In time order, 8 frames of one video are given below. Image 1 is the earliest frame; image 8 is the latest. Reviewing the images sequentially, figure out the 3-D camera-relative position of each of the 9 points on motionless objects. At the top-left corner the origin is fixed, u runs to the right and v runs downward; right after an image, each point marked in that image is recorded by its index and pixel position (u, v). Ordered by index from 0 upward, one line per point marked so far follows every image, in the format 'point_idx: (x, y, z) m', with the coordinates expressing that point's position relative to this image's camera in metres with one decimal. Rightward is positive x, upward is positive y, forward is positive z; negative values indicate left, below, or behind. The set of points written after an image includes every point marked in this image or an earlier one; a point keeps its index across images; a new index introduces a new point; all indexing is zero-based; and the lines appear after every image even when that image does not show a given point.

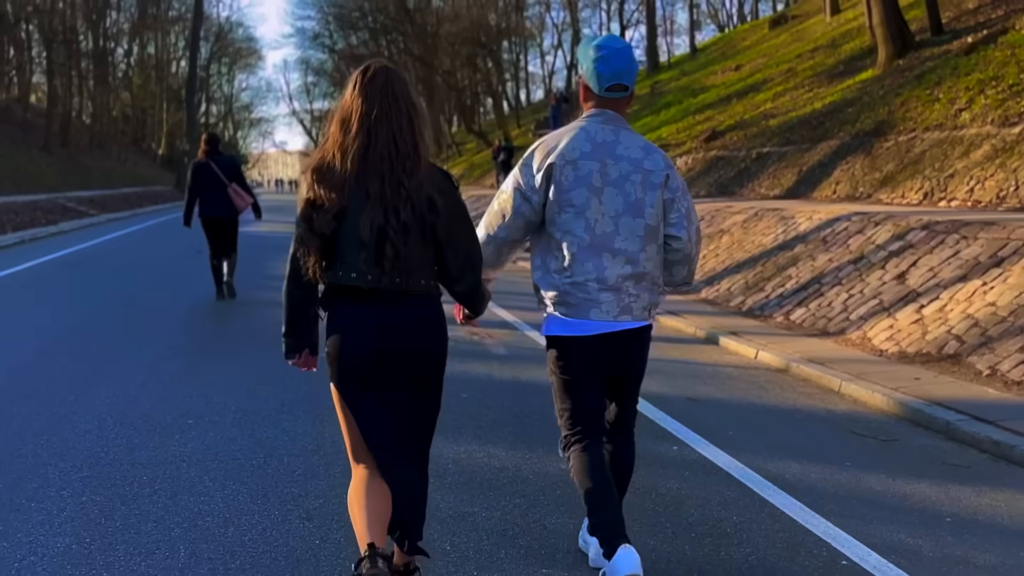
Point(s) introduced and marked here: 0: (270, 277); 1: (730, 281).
0: (-3.6, +0.2, +14.5) m
1: (+2.7, +0.1, +11.8) m
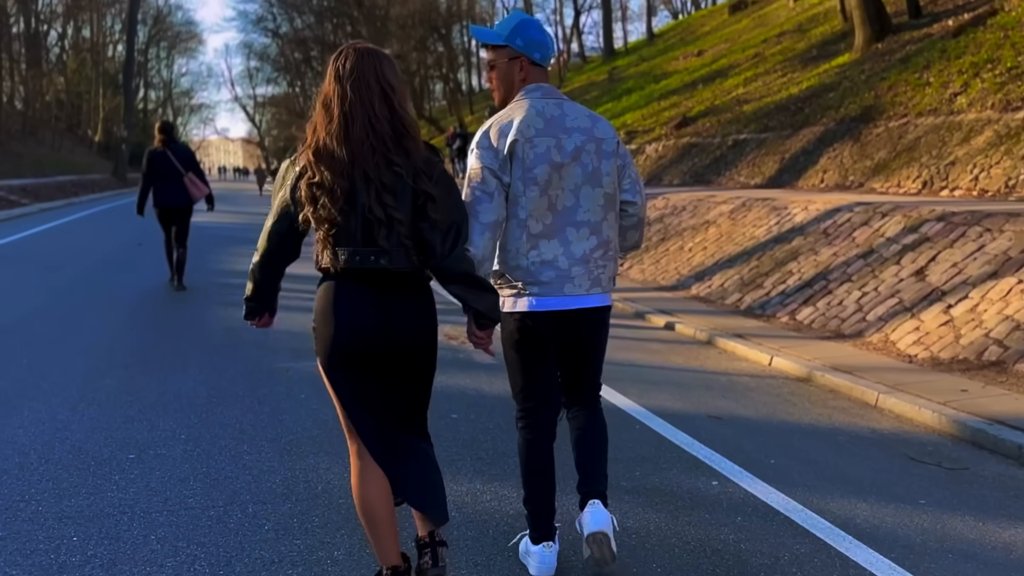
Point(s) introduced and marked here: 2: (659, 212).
0: (-4.0, +0.2, +13.4) m
1: (+2.4, +0.1, +11.1) m
2: (+2.3, +1.2, +15.4) m
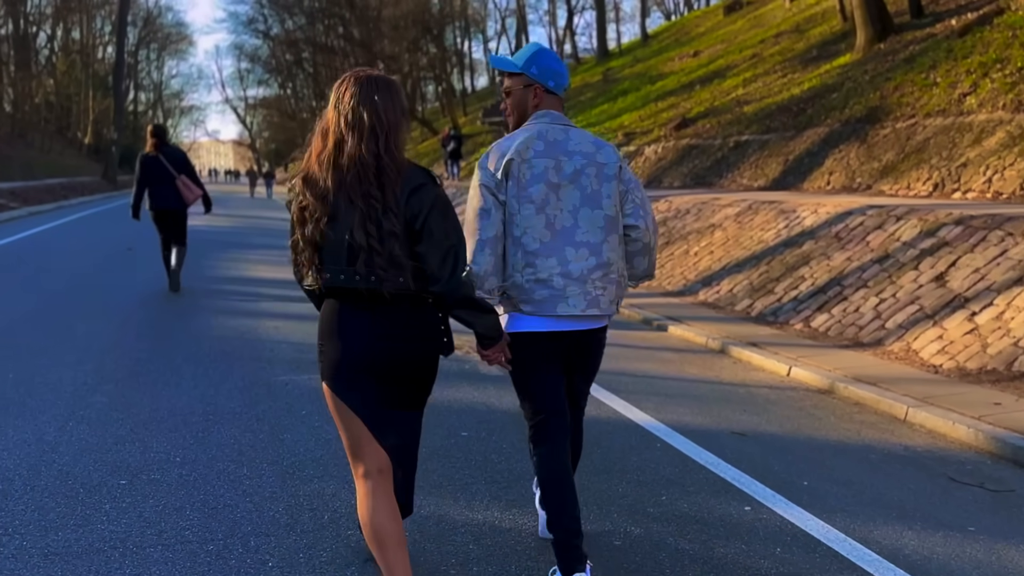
0: (-4.0, +0.2, +13.1) m
1: (+2.4, +0.1, +10.8) m
2: (+2.3, +1.1, +15.1) m
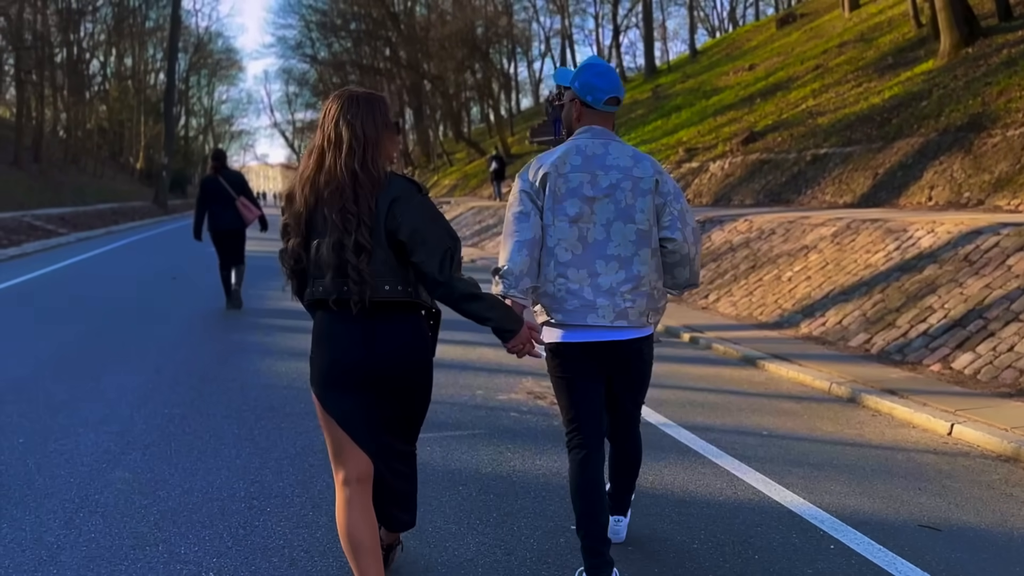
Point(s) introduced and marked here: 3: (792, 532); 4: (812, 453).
0: (-3.1, -0.3, +12.1) m
1: (+3.2, -0.2, +9.5) m
2: (+3.3, +0.7, +13.8) m
3: (+1.2, -1.0, +4.1) m
4: (+1.7, -0.9, +5.4) m
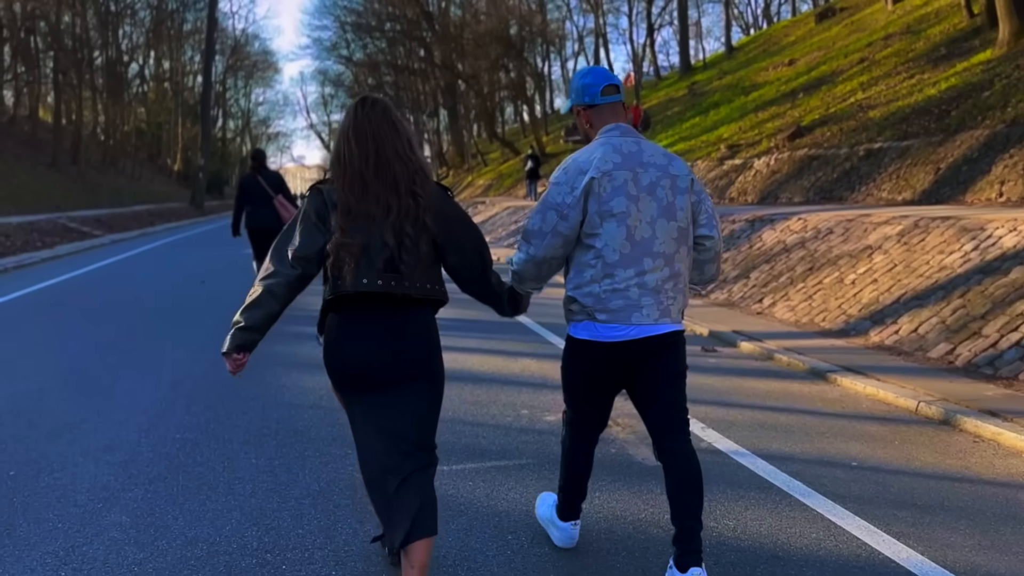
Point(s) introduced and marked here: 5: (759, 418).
0: (-2.6, -0.3, +11.5) m
1: (+3.6, -0.3, +8.7) m
2: (+3.8, +0.7, +13.0) m
3: (+1.4, -1.1, +3.3) m
4: (+1.9, -1.0, +4.7) m
5: (+1.6, -0.8, +6.4) m
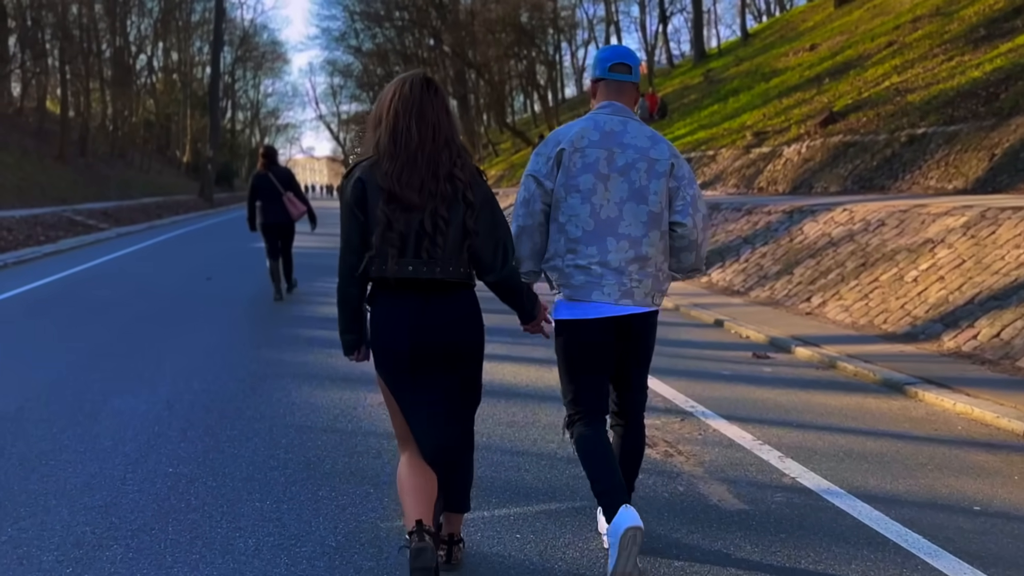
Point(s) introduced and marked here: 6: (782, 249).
0: (-2.3, -0.3, +10.7) m
1: (+3.8, -0.3, +7.8) m
2: (+4.1, +0.7, +12.1) m
3: (+1.6, -1.1, +2.5) m
4: (+2.2, -1.0, +3.8) m
5: (+1.9, -0.9, +5.5) m
6: (+3.6, +0.5, +13.2) m
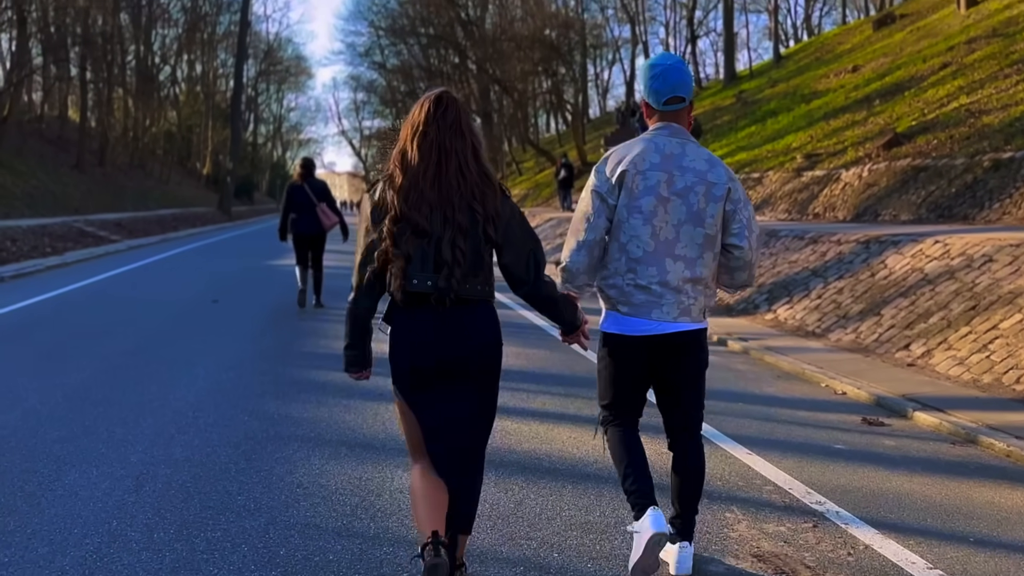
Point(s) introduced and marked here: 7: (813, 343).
0: (-1.9, -0.6, +9.2) m
1: (+4.2, -0.7, +6.2) m
2: (+4.6, +0.3, +10.5) m
3: (+1.9, -1.4, +0.9) m
4: (+2.5, -1.3, +2.2) m
5: (+2.2, -1.2, +4.0) m
6: (+4.2, +0.1, +11.6) m
7: (+3.2, -0.6, +10.5) m
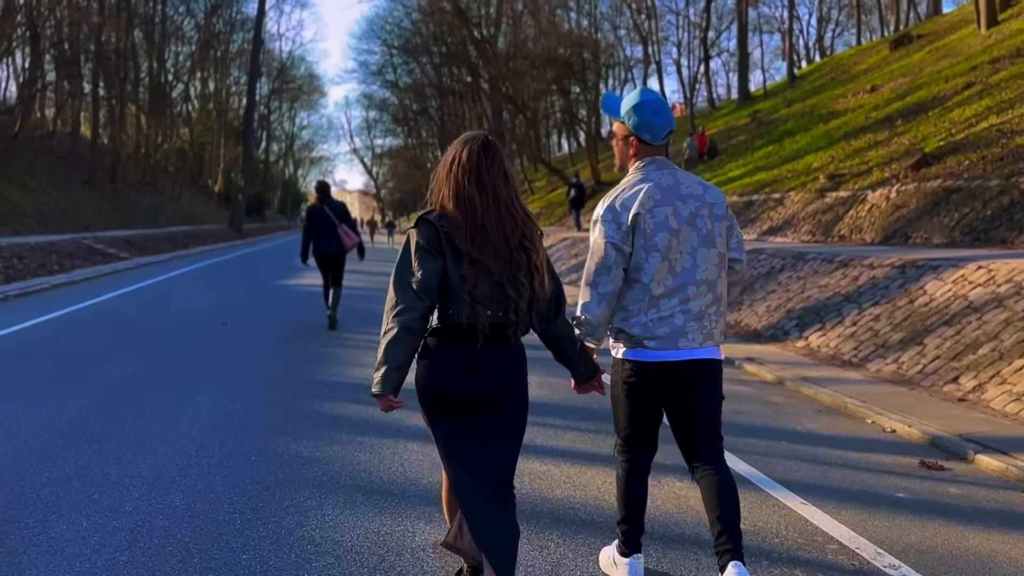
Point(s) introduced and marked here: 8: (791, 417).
0: (-1.7, -0.8, +8.7) m
1: (+4.4, -0.9, +5.6) m
2: (+4.8, 0.0, +10.0) m
3: (+2.0, -1.5, +0.4) m
4: (+2.6, -1.4, +1.7) m
5: (+2.4, -1.3, +3.4) m
6: (+4.4, -0.3, +11.1) m
7: (+3.5, -0.9, +10.0) m
8: (+2.4, -1.1, +8.3) m
